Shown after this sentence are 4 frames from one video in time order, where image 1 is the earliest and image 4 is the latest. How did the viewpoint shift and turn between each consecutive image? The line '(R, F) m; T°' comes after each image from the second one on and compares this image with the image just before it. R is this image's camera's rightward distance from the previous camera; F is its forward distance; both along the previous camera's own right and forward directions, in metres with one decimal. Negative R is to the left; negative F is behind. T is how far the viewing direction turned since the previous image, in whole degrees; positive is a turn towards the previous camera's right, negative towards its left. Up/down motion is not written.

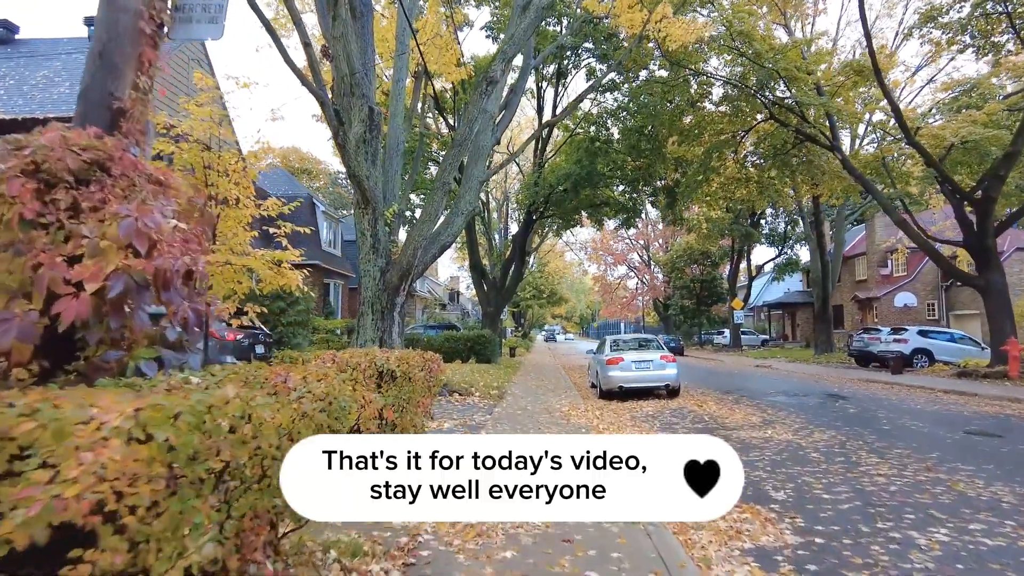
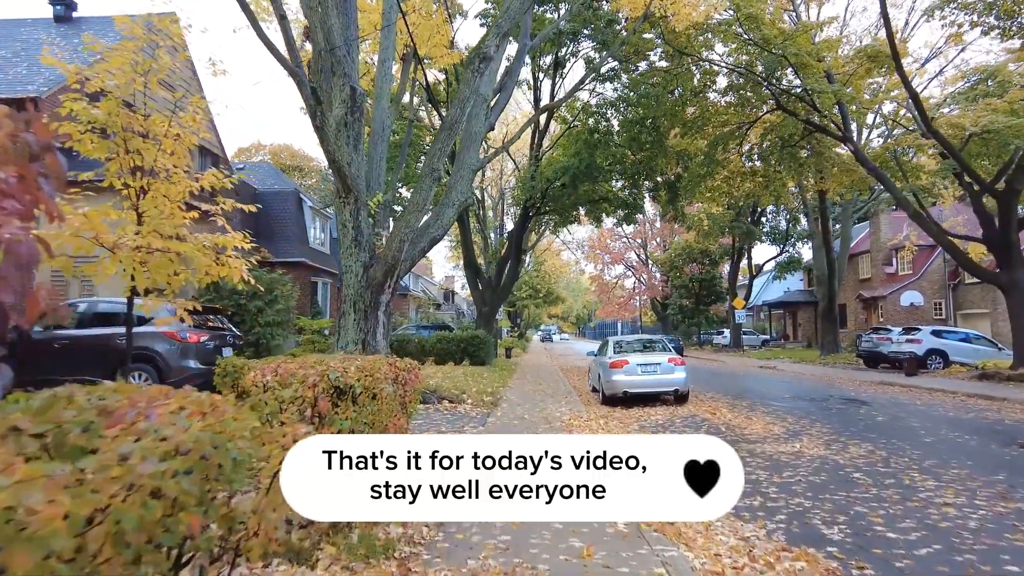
(0.0, +1.0) m; 0°
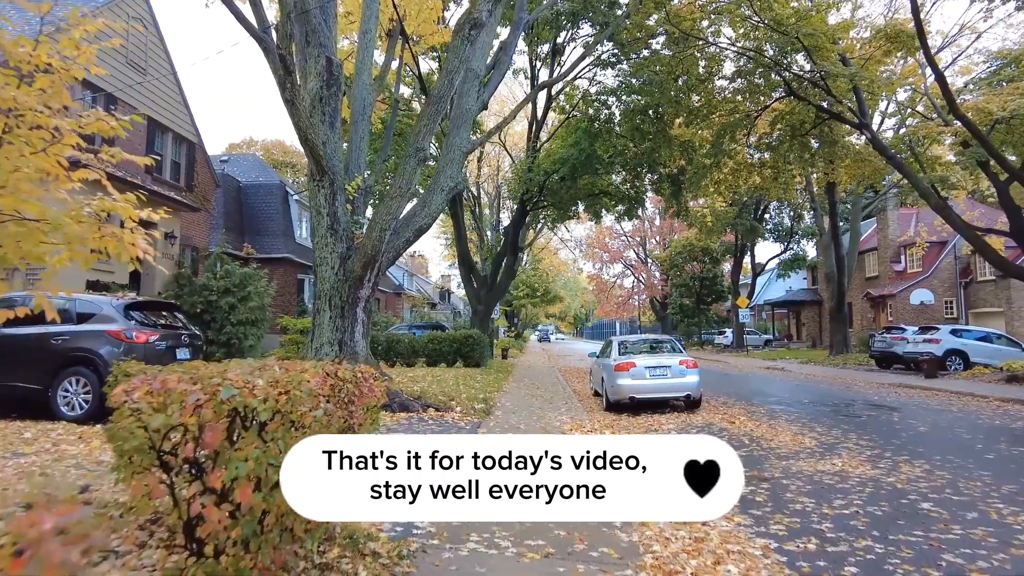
(+0.1, +1.2) m; 0°
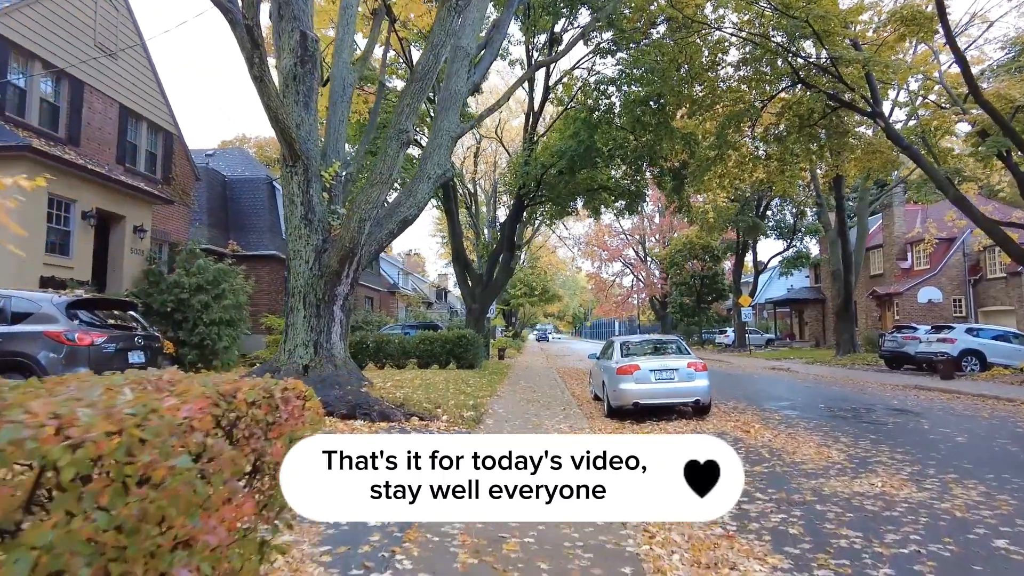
(+0.1, +0.9) m; 0°
